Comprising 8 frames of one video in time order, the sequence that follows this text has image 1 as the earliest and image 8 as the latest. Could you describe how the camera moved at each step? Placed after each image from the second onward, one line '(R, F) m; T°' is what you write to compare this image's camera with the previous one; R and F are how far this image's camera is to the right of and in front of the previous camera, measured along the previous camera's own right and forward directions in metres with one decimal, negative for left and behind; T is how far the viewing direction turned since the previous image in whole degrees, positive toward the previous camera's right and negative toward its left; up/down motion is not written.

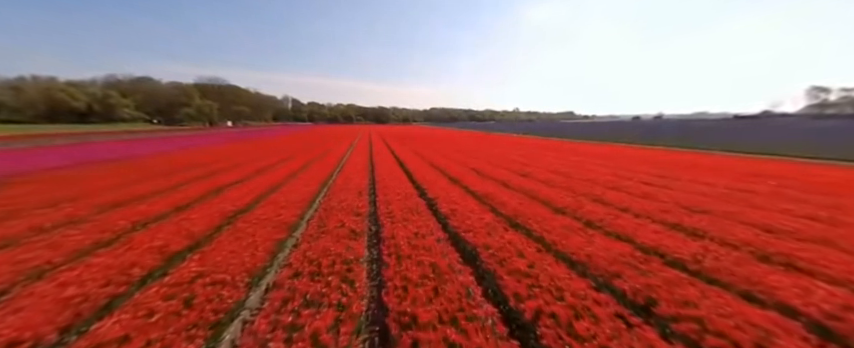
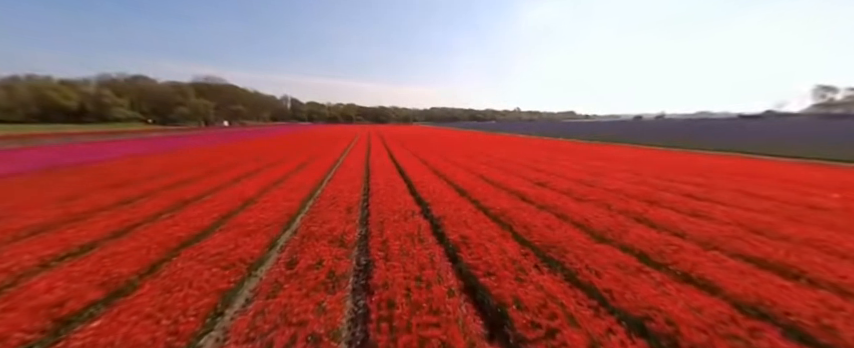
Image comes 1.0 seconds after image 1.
(-0.1, +1.4) m; 0°
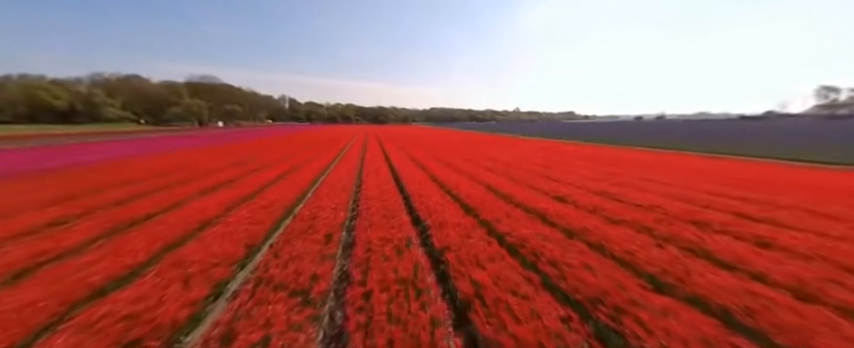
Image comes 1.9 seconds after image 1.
(0.0, +1.3) m; 0°
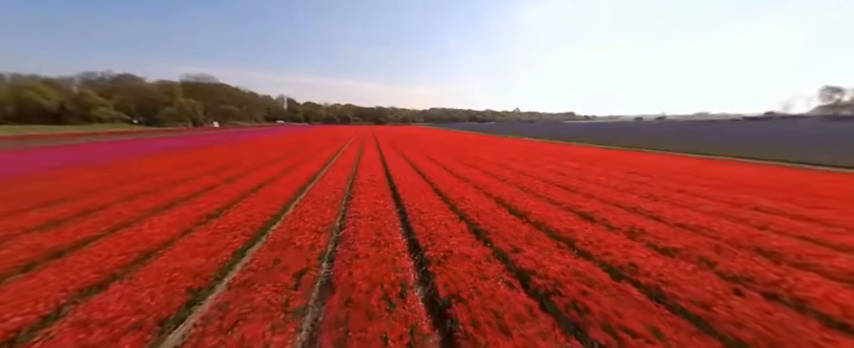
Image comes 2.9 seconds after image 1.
(0.0, +1.2) m; 0°
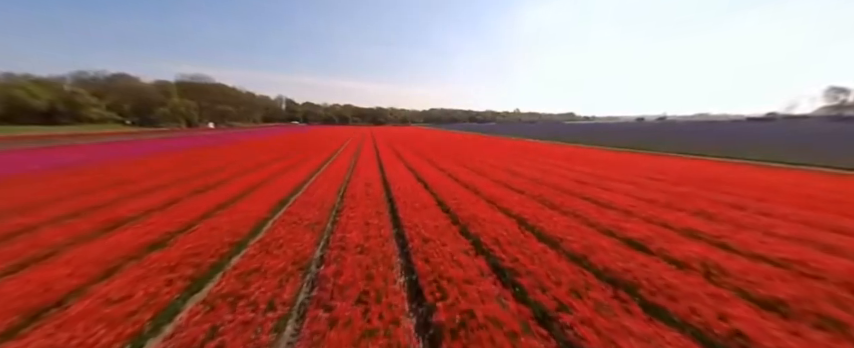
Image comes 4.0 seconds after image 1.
(-0.1, +1.4) m; 0°
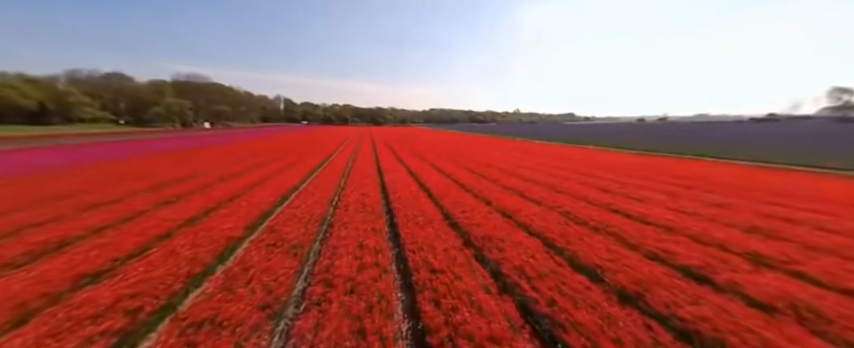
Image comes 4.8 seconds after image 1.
(-0.1, +1.0) m; 0°
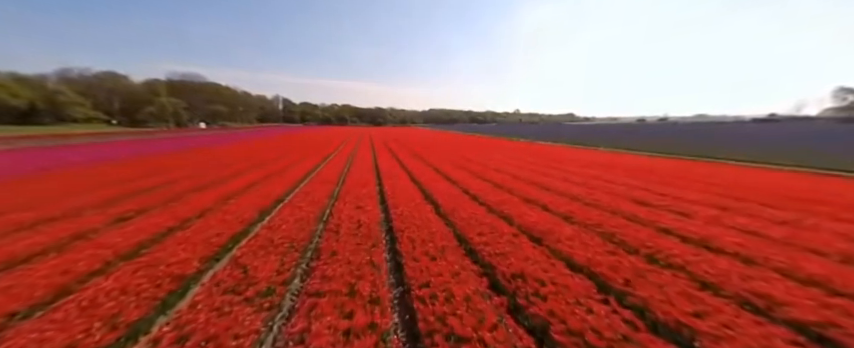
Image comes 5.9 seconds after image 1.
(-0.2, +1.3) m; 0°
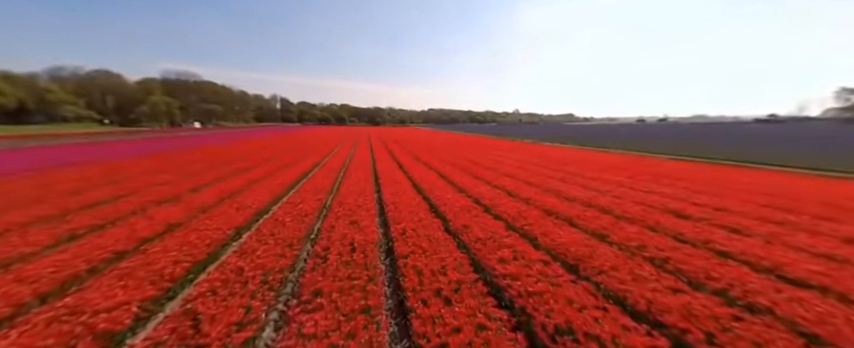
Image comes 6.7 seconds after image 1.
(-0.2, +1.0) m; 0°
